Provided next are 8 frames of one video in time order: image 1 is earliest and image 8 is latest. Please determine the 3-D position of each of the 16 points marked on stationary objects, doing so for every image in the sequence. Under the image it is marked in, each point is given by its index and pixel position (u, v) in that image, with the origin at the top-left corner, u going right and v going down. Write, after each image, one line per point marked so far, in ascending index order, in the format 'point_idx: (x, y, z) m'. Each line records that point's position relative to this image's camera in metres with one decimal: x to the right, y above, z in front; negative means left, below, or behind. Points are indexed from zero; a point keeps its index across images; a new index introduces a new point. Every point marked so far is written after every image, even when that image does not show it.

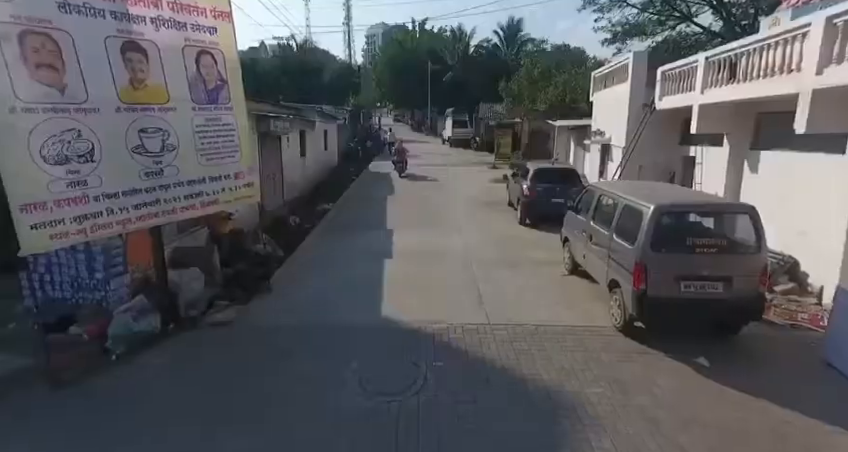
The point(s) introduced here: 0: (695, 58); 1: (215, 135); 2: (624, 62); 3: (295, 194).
0: (+5.4, +3.3, +9.7) m
1: (-2.6, +1.1, +6.2) m
2: (+5.5, +4.5, +13.6) m
3: (-3.9, +0.9, +14.5) m
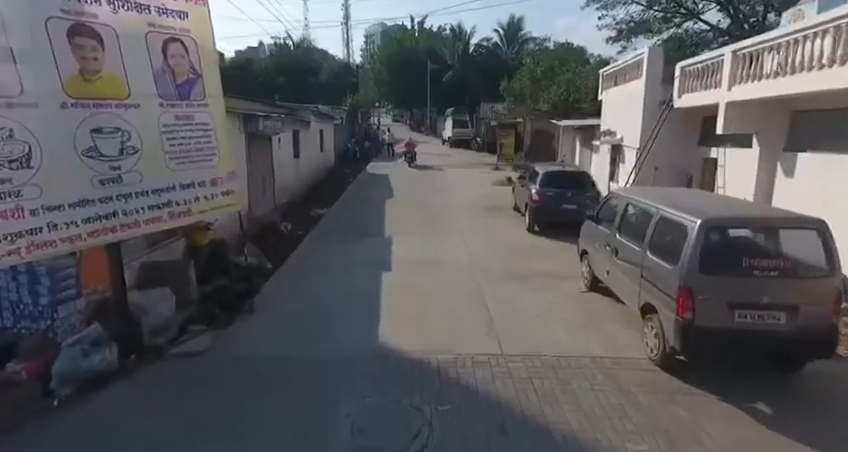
0: (+5.4, +3.2, +8.9) m
1: (-2.6, +1.0, +5.4) m
2: (+5.6, +4.4, +12.9) m
3: (-3.9, +0.8, +13.7) m
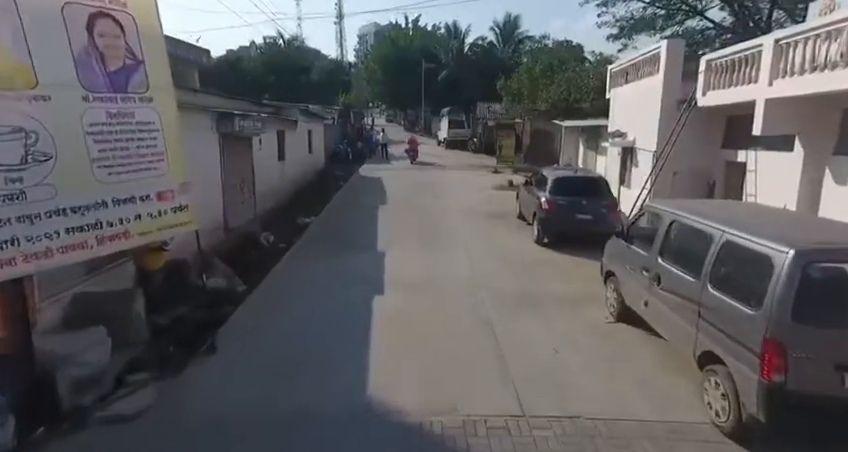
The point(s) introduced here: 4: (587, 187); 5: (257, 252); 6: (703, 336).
0: (+5.4, +3.0, +7.9) m
1: (-2.6, +0.8, +4.2) m
2: (+5.5, +4.2, +11.8) m
3: (-4.0, +0.5, +12.5) m
4: (+3.1, +0.8, +9.5) m
5: (-3.2, -0.5, +9.4) m
6: (+2.3, -0.9, +4.1) m
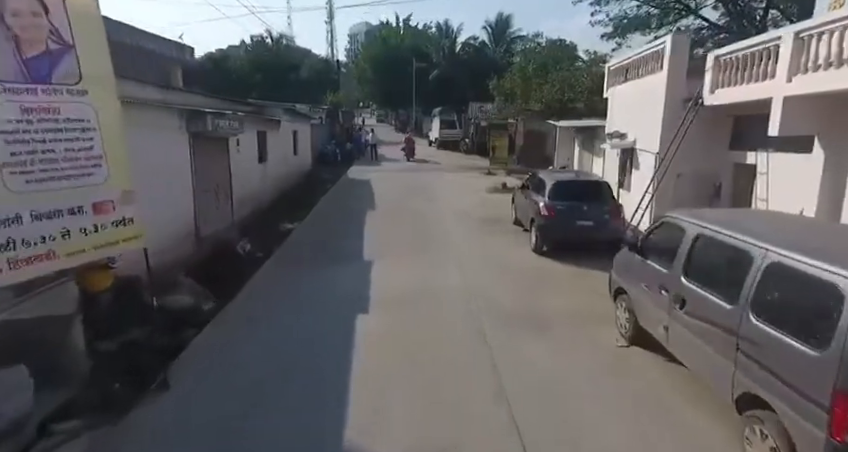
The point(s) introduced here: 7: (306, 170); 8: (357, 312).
0: (+5.2, +2.8, +7.3) m
1: (-2.7, +0.6, +3.5) m
2: (+5.2, +4.0, +11.2) m
3: (-4.2, +0.4, +11.8) m
4: (+3.0, +0.6, +8.9) m
5: (-3.4, -0.7, +8.6) m
6: (+2.2, -1.0, +3.4) m
7: (-4.7, +2.2, +19.7) m
8: (-0.9, -1.2, +6.7) m
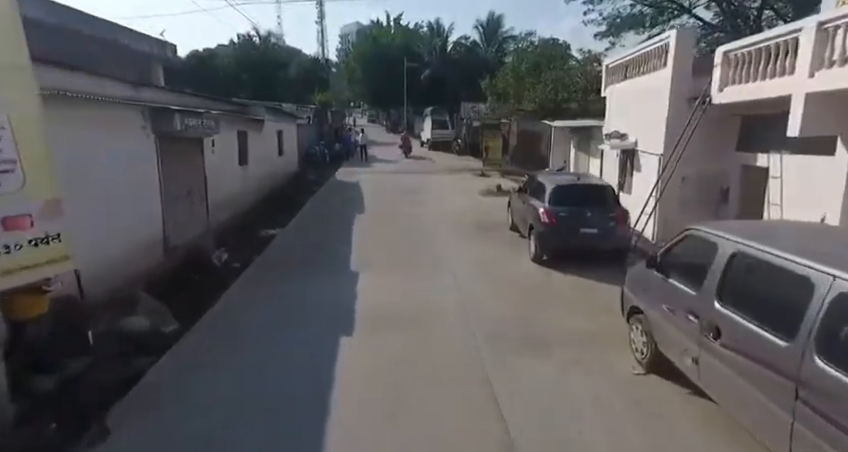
0: (+5.1, +2.7, +6.7) m
1: (-2.8, +0.5, +2.8) m
2: (+5.0, +3.9, +10.6) m
3: (-4.4, +0.2, +11.0) m
4: (+2.8, +0.5, +8.2) m
5: (-3.6, -0.8, +7.9) m
6: (+2.2, -1.2, +2.8) m
7: (-5.1, +2.1, +18.9) m
8: (-1.0, -1.3, +6.0) m
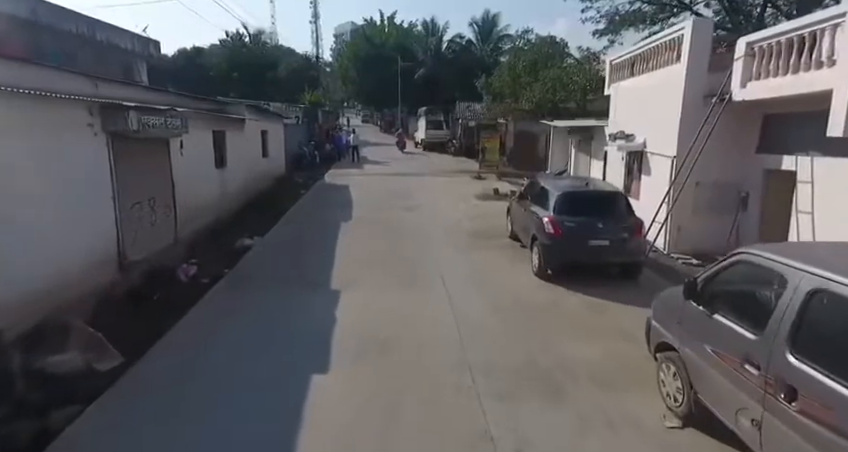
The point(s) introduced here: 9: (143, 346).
0: (+5.0, +2.6, +5.8) m
1: (-2.9, +0.3, +1.9) m
2: (+4.8, +3.8, +9.8) m
3: (-4.6, +0.1, +10.1) m
4: (+2.7, +0.3, +7.4) m
5: (-3.7, -1.0, +7.0) m
6: (+2.1, -1.3, +1.9) m
7: (-5.3, +1.9, +18.0) m
8: (-1.2, -1.5, +5.1) m
9: (-3.1, -1.3, +5.6) m
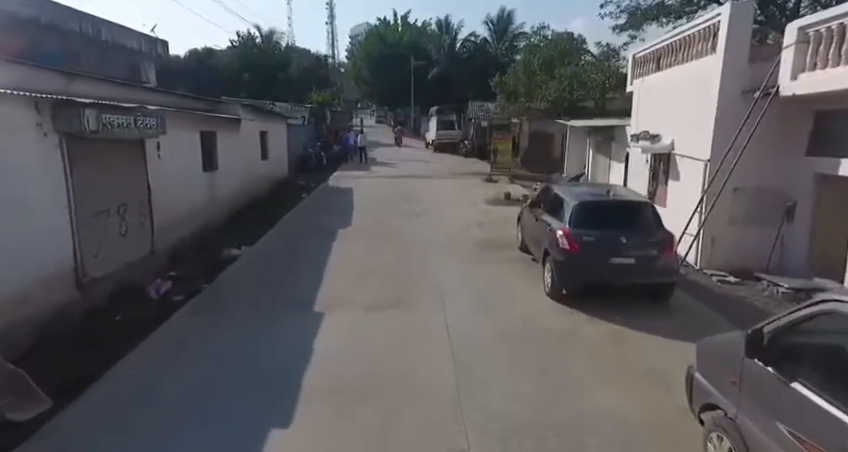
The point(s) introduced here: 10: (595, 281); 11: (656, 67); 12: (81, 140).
0: (+4.9, +2.4, +4.8) m
1: (-3.1, +0.2, +1.1) m
2: (+4.9, +3.6, +8.8) m
3: (-4.5, -0.1, +9.3) m
4: (+2.6, +0.2, +6.4) m
5: (-3.8, -1.1, +6.2) m
6: (+1.9, -1.5, +0.9) m
7: (-5.0, +1.7, +17.2) m
8: (-1.3, -1.7, +4.3) m
9: (-3.2, -1.5, +4.8) m
10: (+2.2, -0.7, +6.3) m
11: (+5.1, +3.5, +10.7) m
12: (-4.3, +1.1, +6.2) m
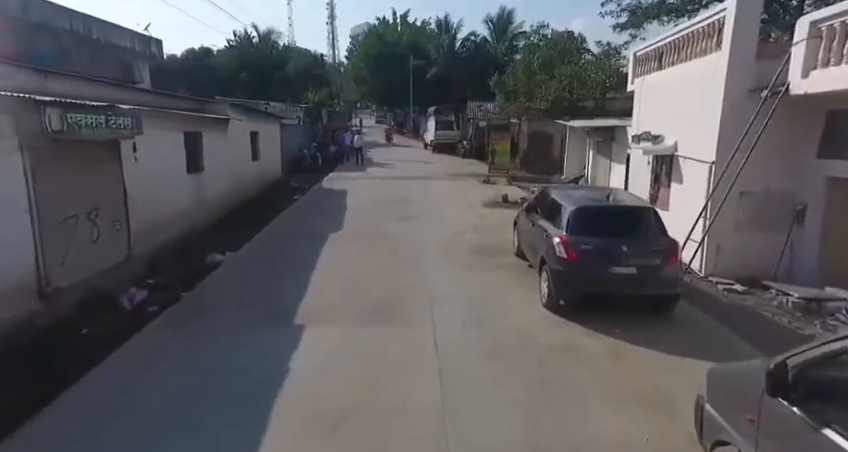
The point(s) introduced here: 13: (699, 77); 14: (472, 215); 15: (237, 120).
0: (+4.7, +2.3, +4.4) m
1: (-3.2, +0.1, +0.7) m
2: (+4.7, +3.5, +8.4) m
3: (-4.7, -0.2, +8.9) m
4: (+2.5, +0.1, +6.0) m
5: (-3.9, -1.2, +5.8) m
6: (+1.7, -1.6, +0.6) m
7: (-5.2, +1.6, +16.9) m
8: (-1.4, -1.7, +3.9) m
9: (-3.4, -1.5, +4.5) m
10: (+2.0, -0.8, +5.9) m
11: (+4.9, +3.4, +10.3) m
12: (-4.5, +1.0, +5.8) m
13: (+4.7, +2.5, +8.3) m
14: (+1.3, +0.3, +12.6) m
15: (-5.1, +2.9, +13.3) m
